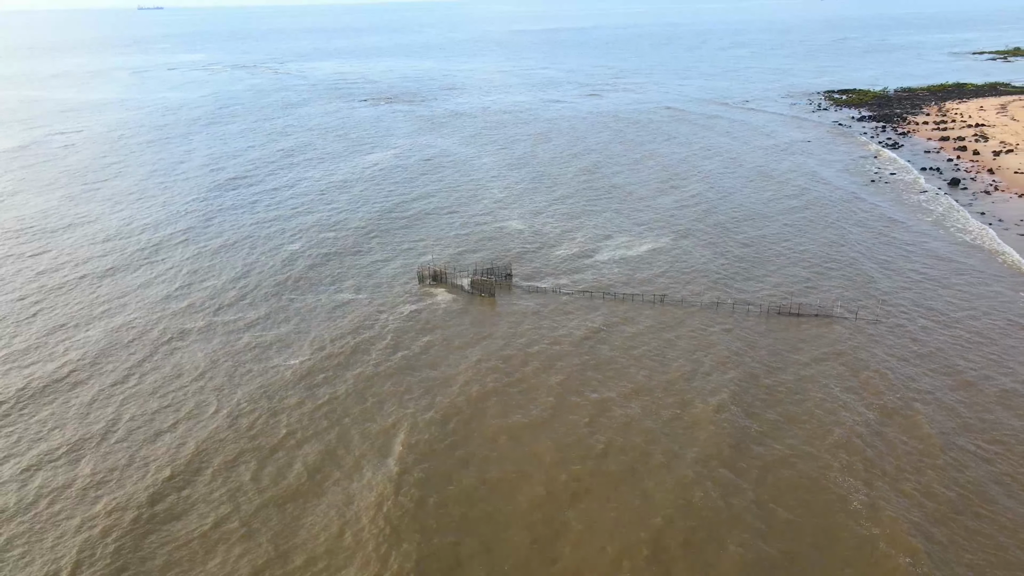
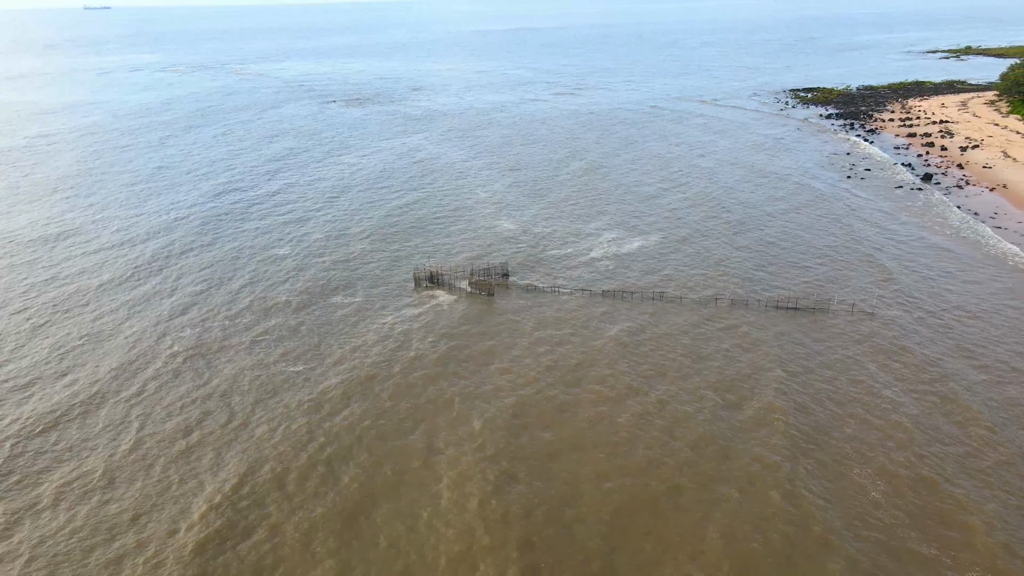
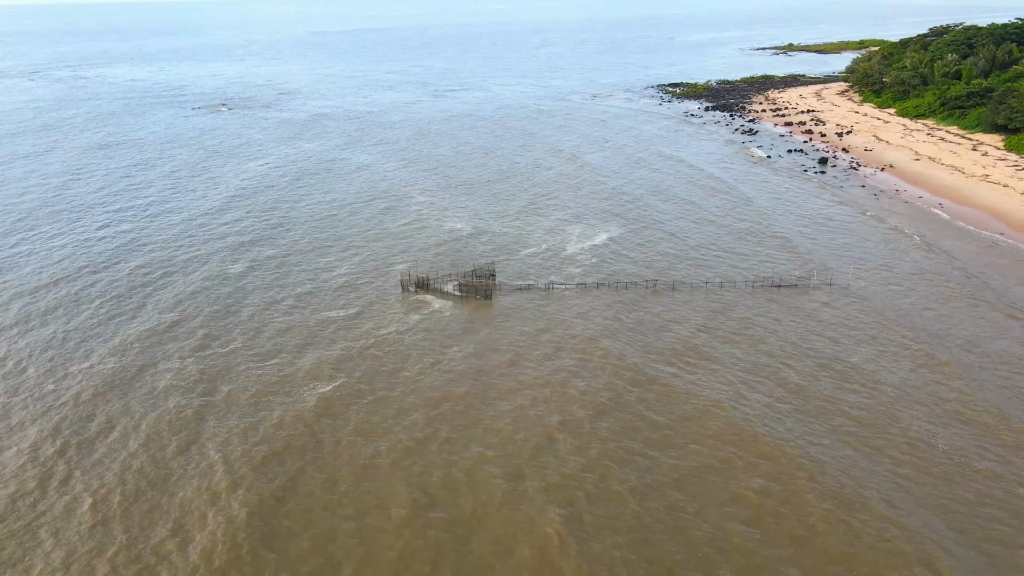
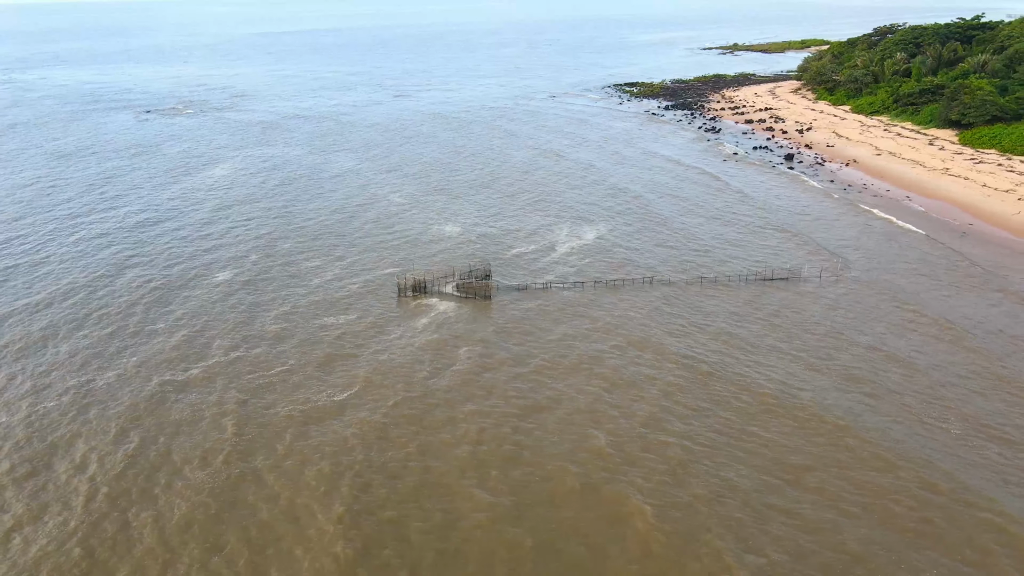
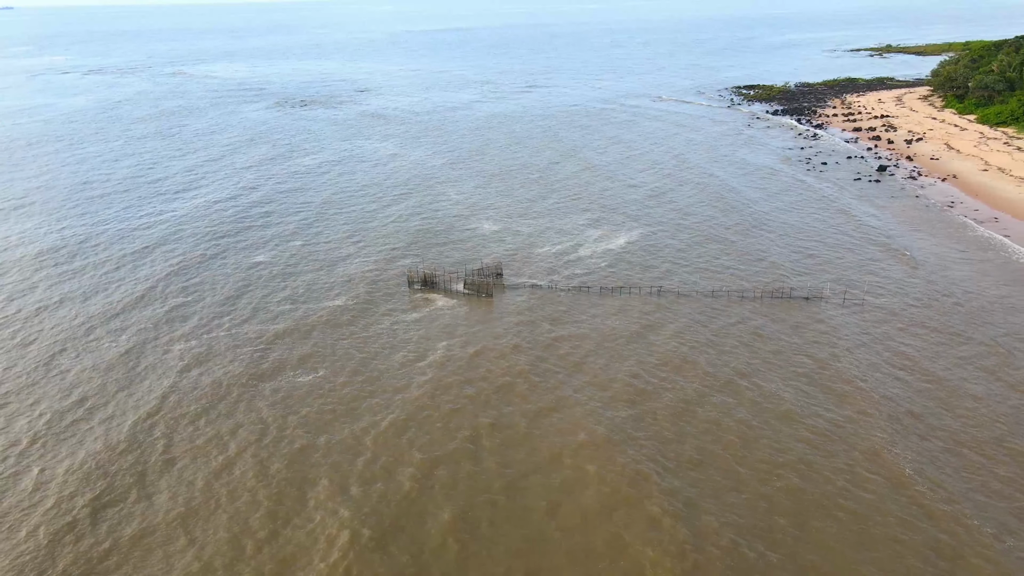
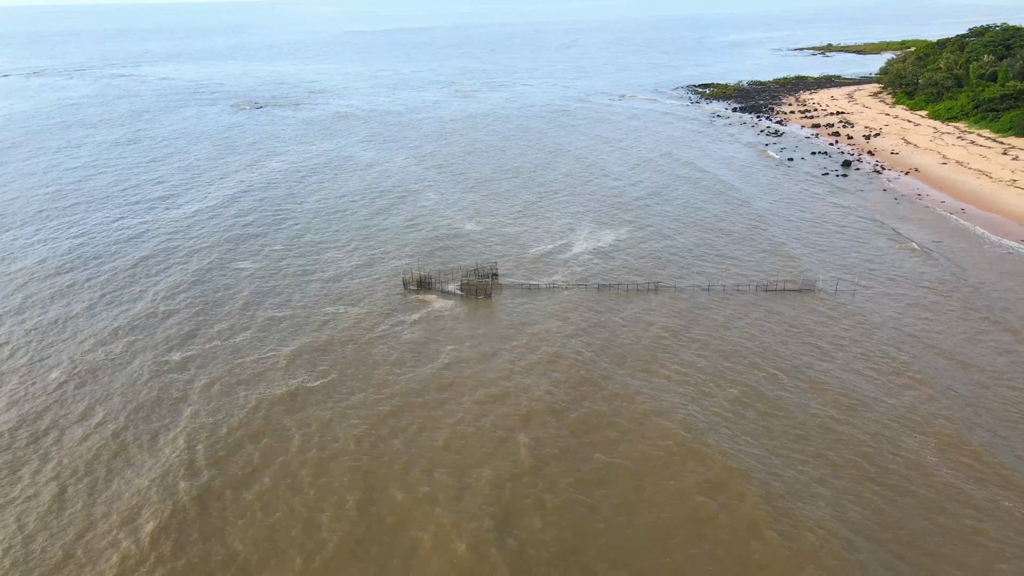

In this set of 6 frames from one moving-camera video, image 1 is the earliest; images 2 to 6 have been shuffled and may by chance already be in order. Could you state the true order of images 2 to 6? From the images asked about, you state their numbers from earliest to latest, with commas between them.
2, 5, 6, 3, 4
